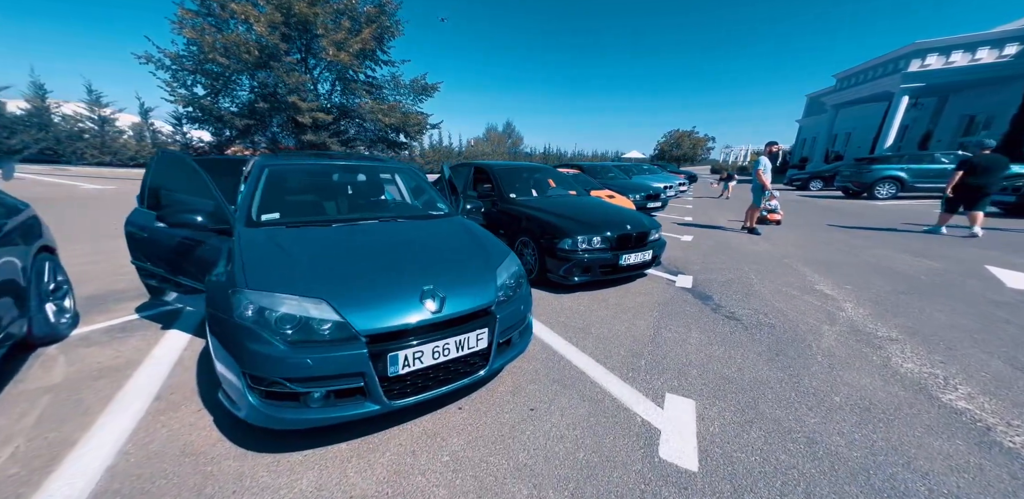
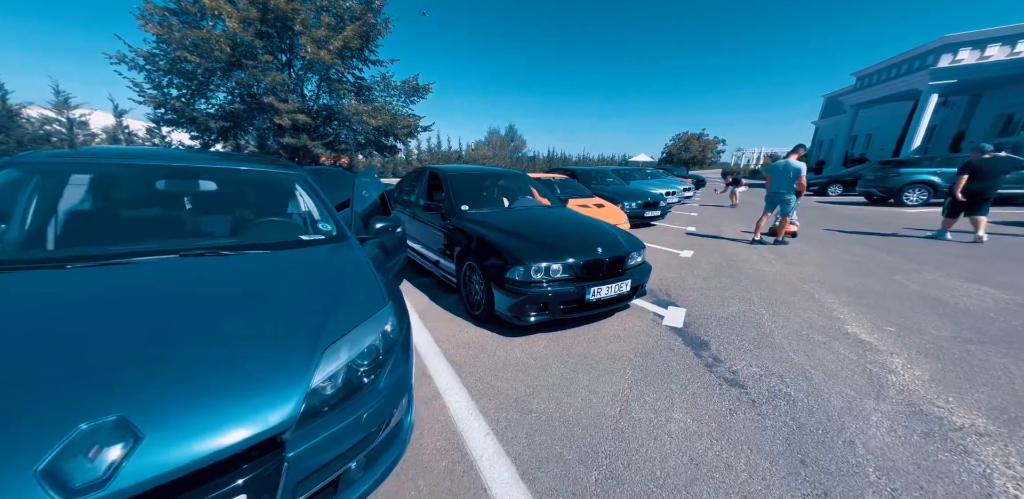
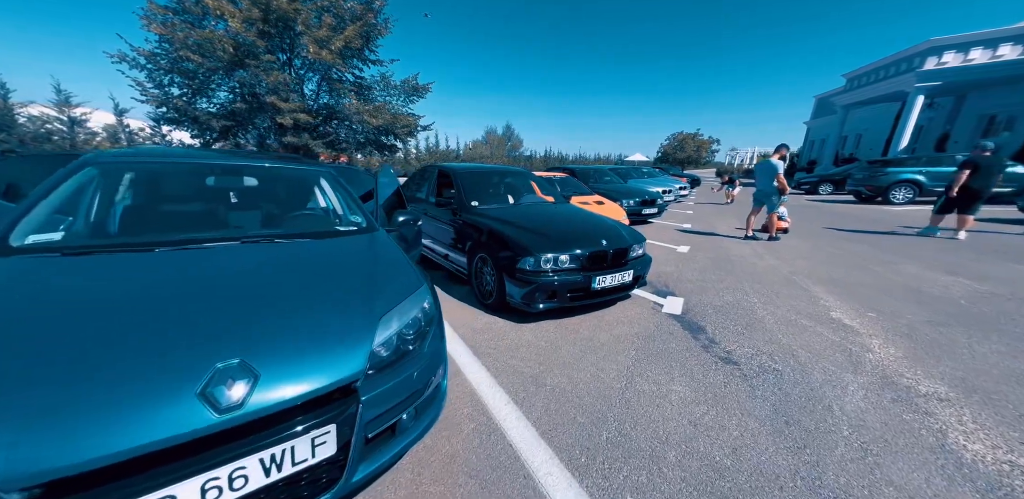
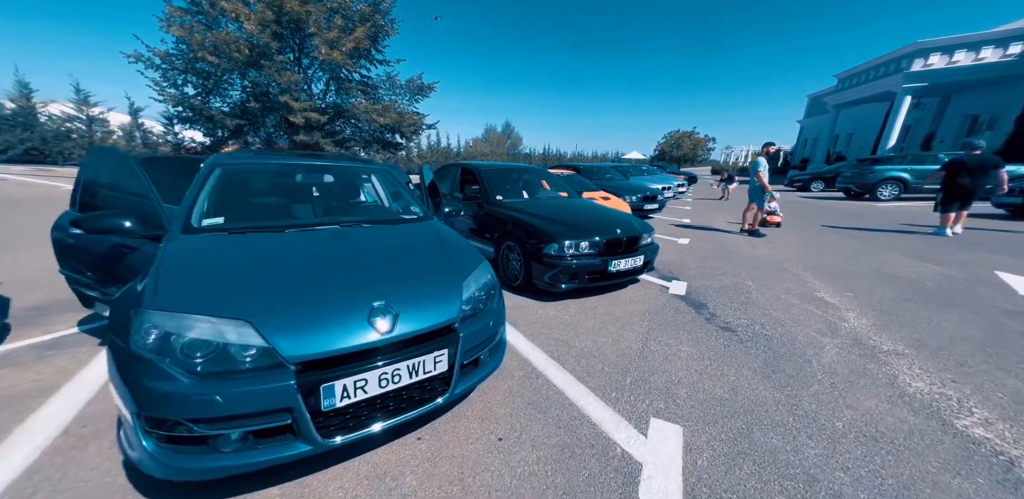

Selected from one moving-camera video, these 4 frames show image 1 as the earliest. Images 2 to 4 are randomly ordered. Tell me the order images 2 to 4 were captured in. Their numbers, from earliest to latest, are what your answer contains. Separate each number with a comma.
4, 3, 2
